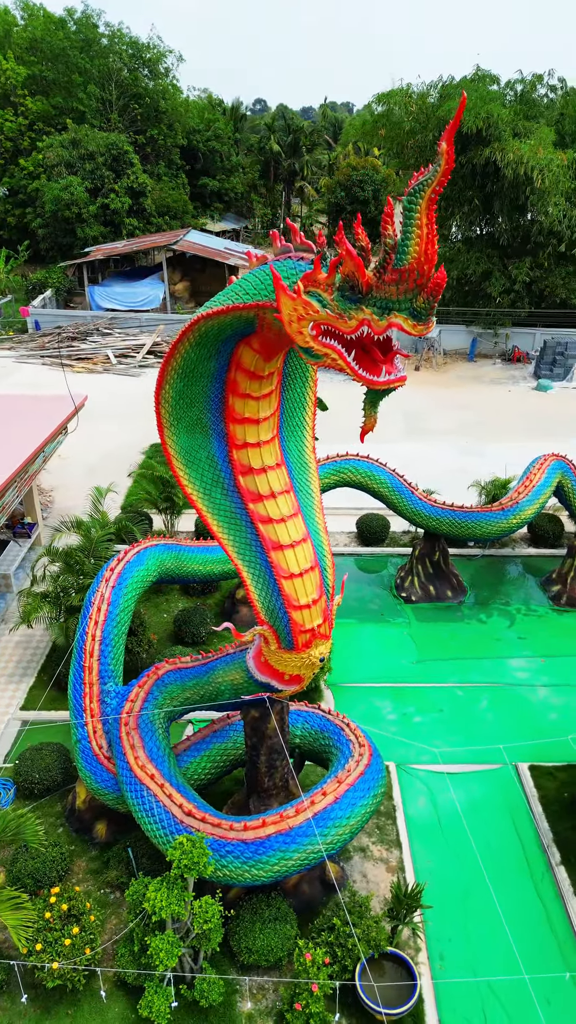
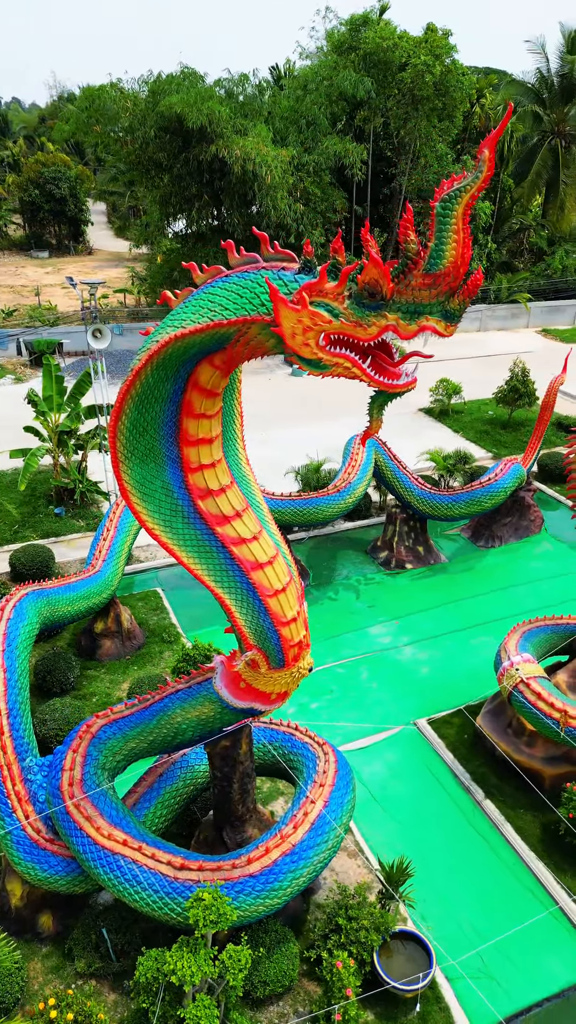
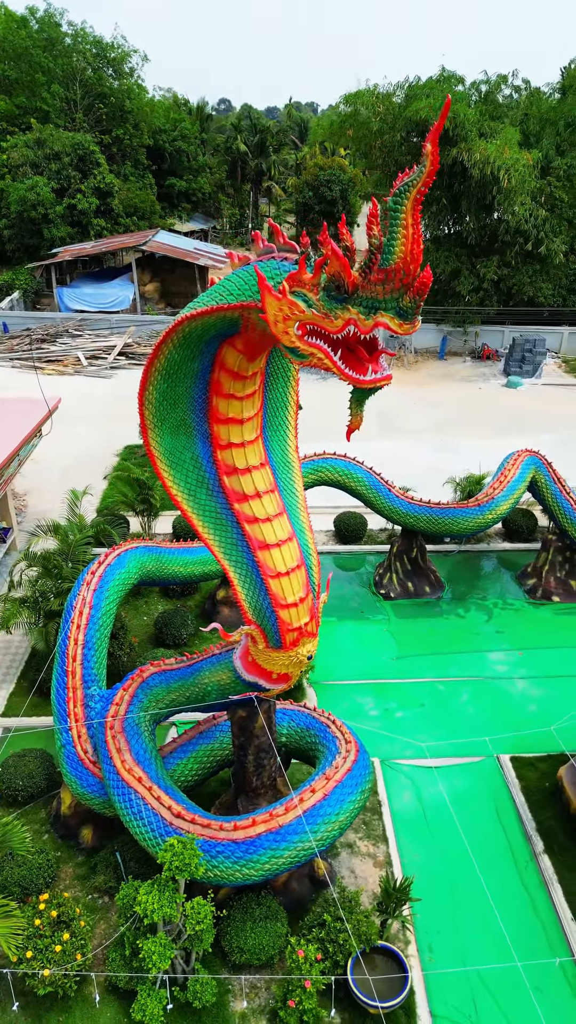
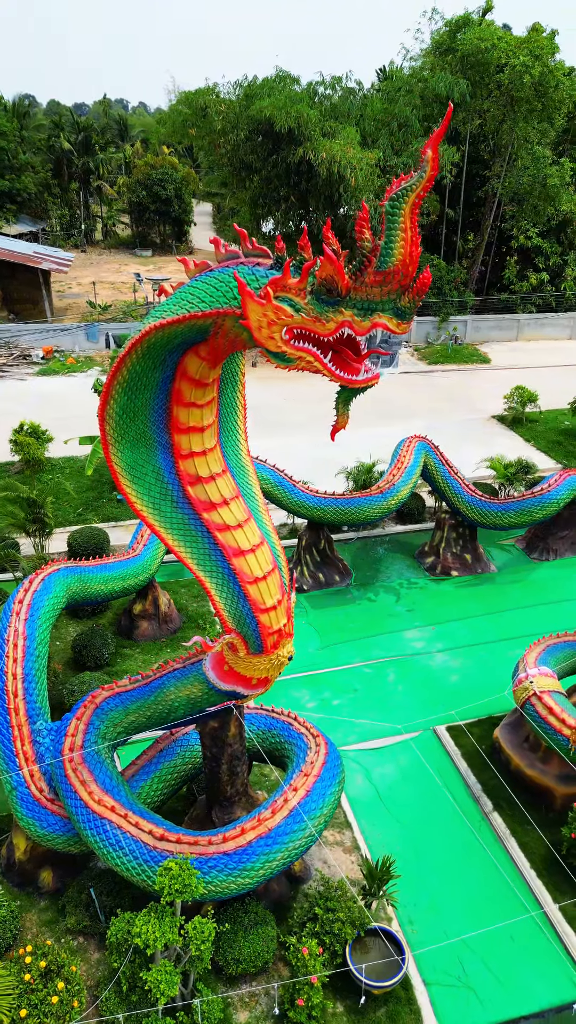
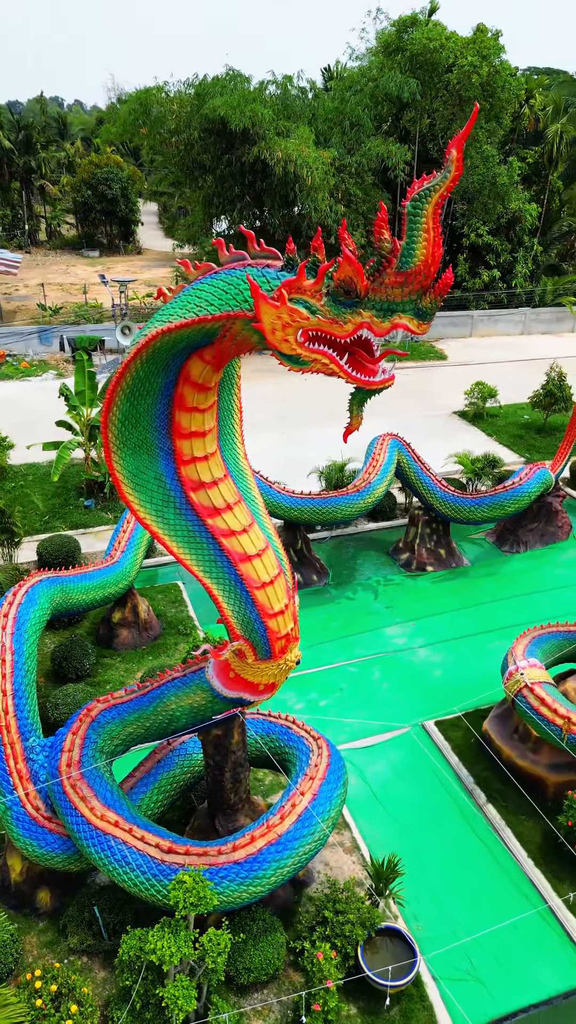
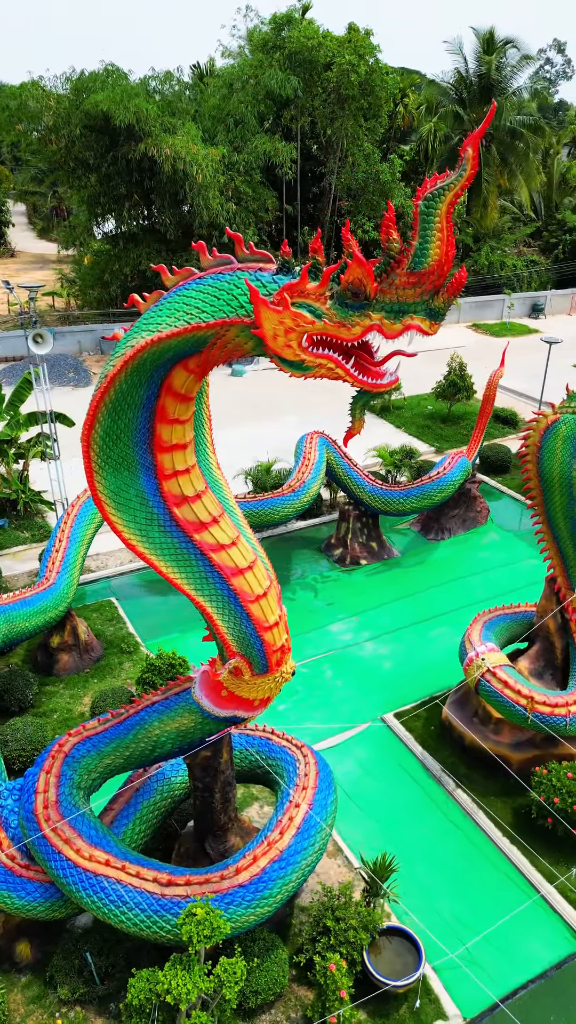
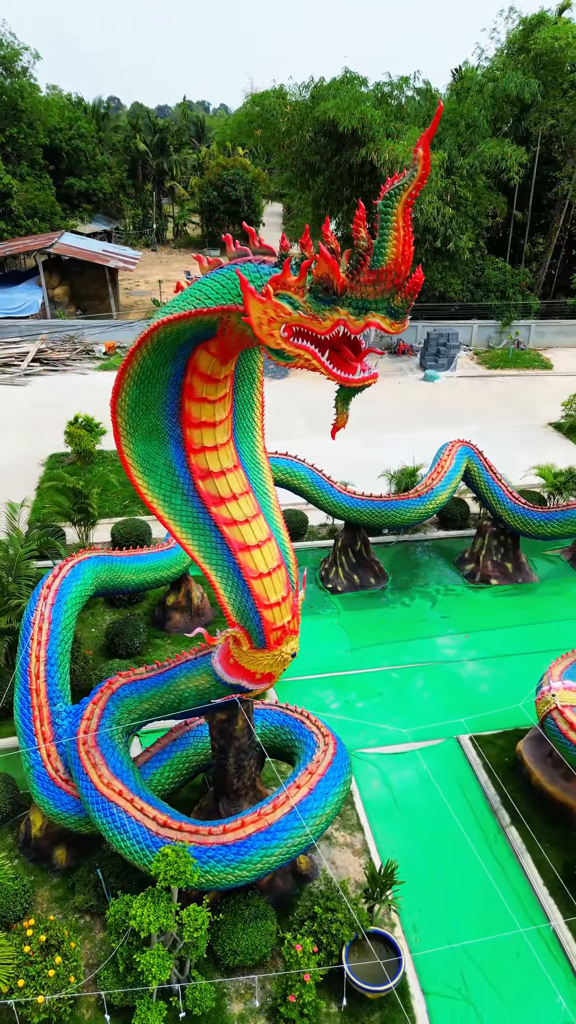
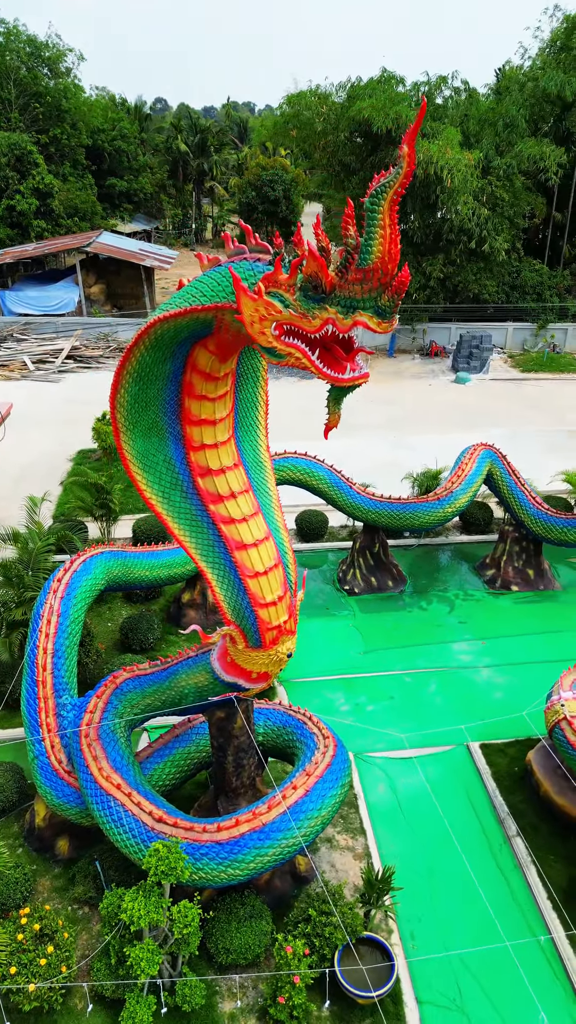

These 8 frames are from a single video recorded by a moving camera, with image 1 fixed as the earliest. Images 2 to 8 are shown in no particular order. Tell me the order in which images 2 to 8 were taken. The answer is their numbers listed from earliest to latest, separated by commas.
3, 8, 7, 4, 5, 2, 6
